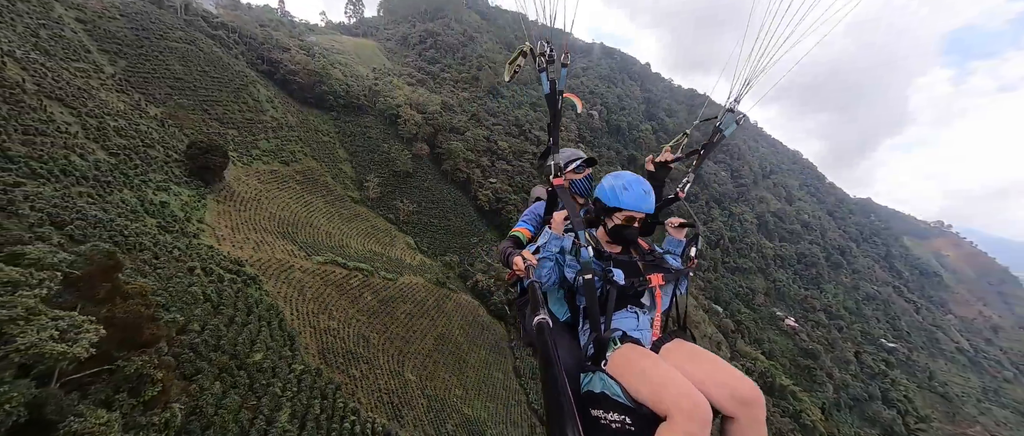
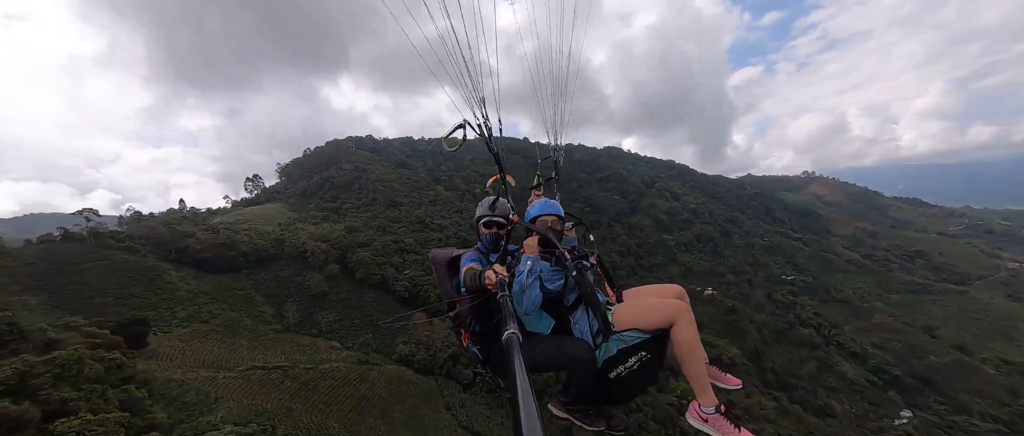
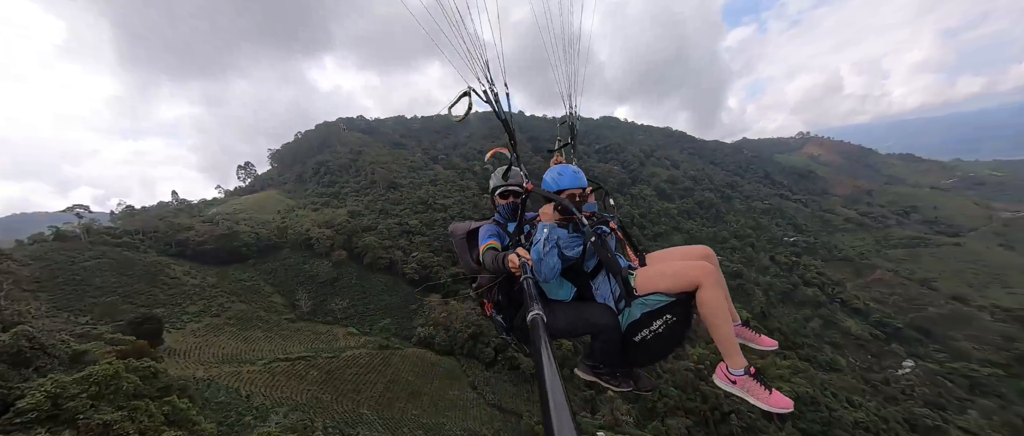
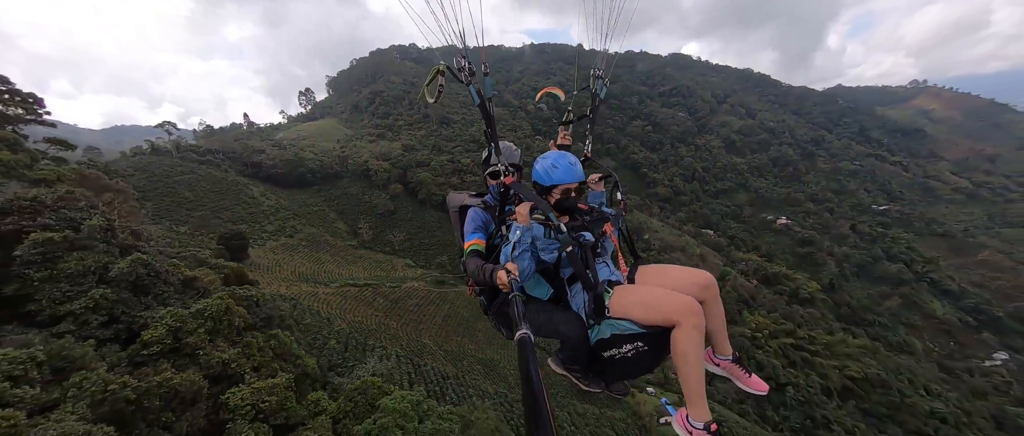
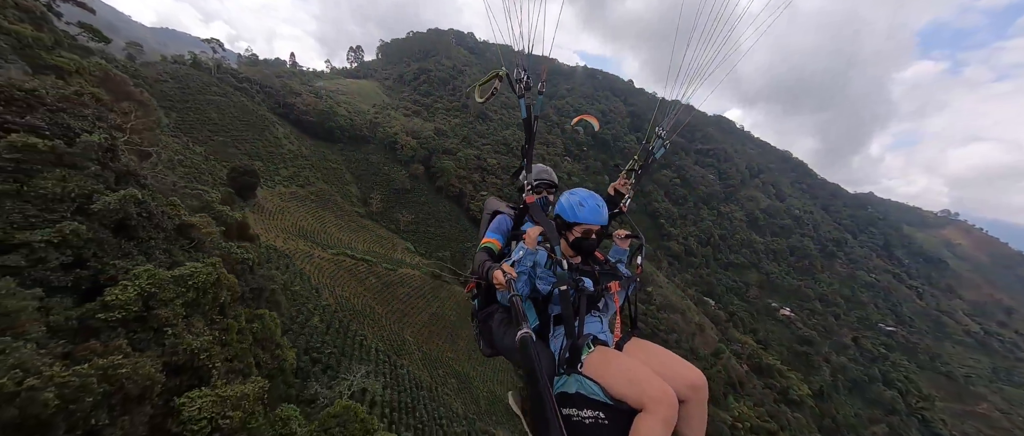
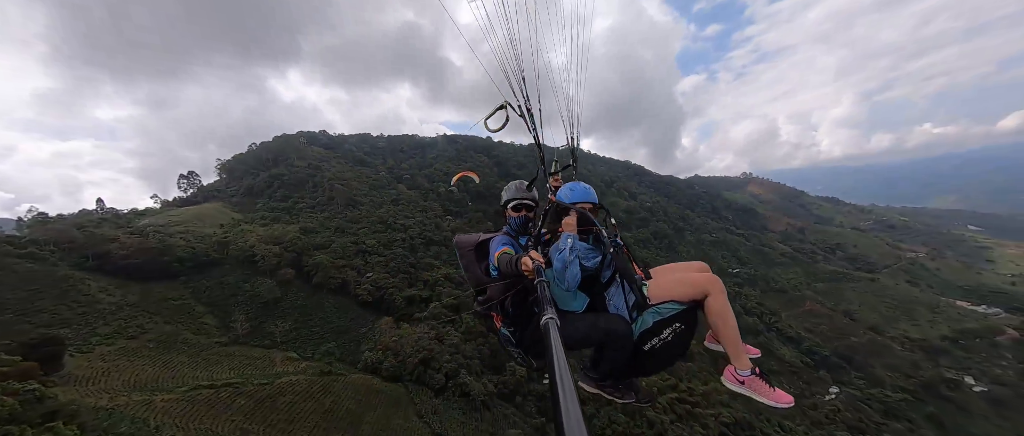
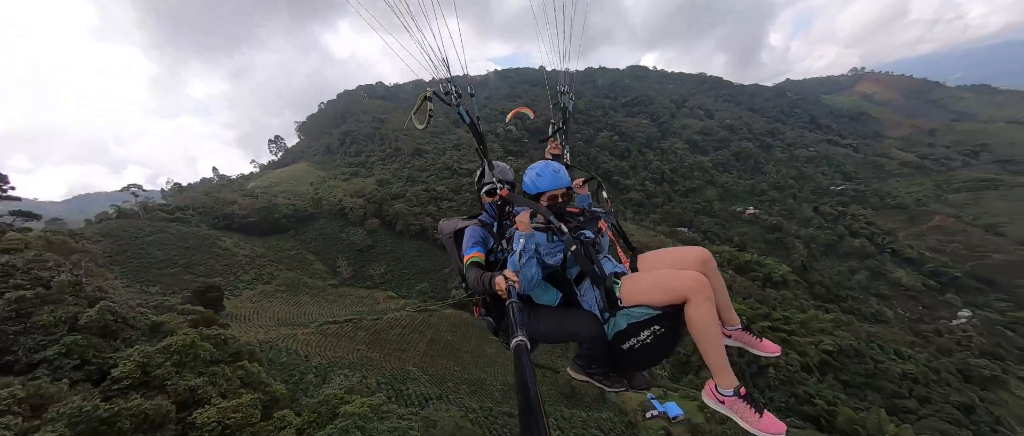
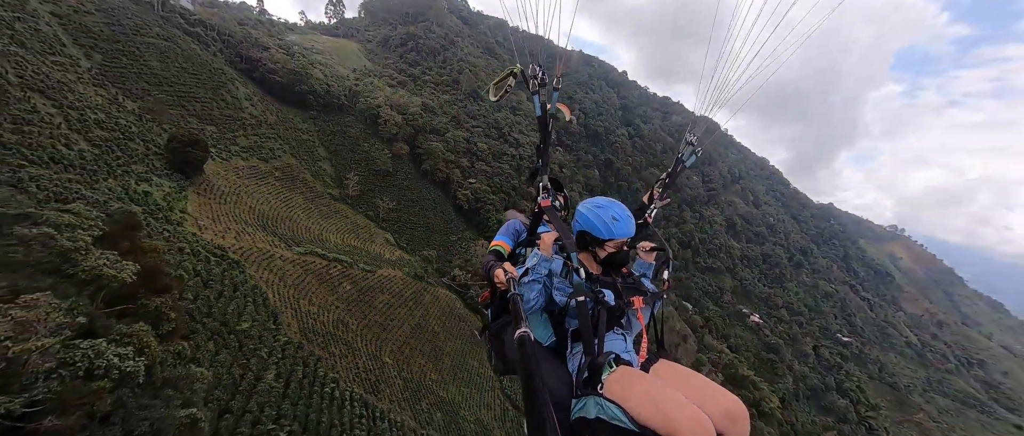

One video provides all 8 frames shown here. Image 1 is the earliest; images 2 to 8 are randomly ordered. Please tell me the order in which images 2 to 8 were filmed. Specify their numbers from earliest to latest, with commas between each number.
8, 5, 4, 7, 3, 6, 2
